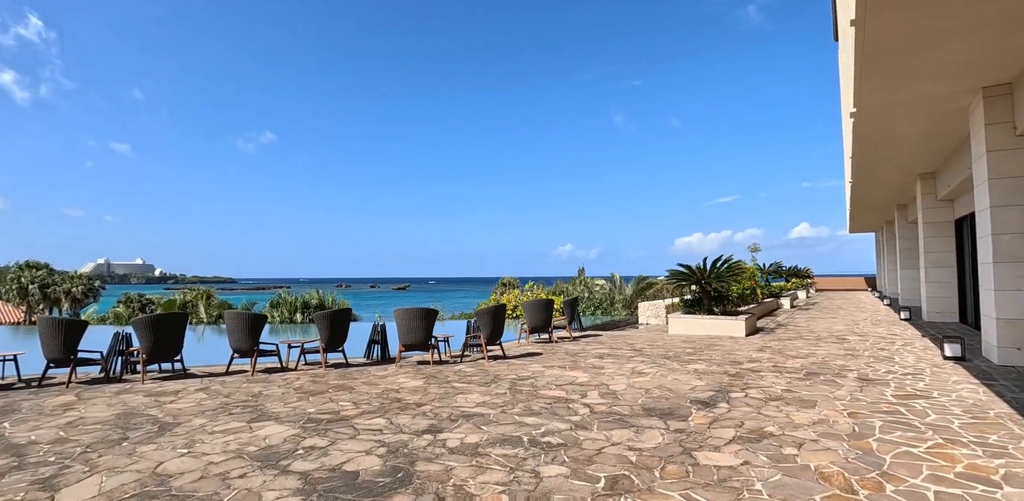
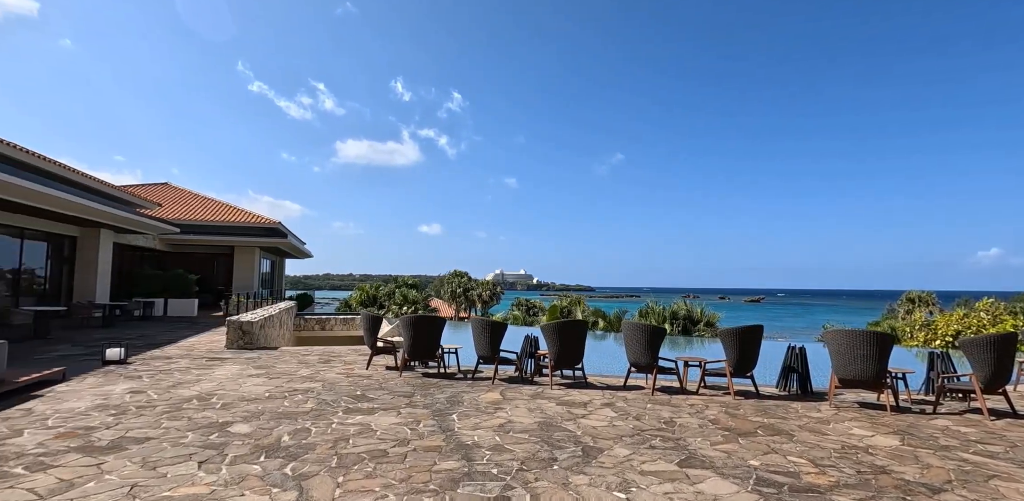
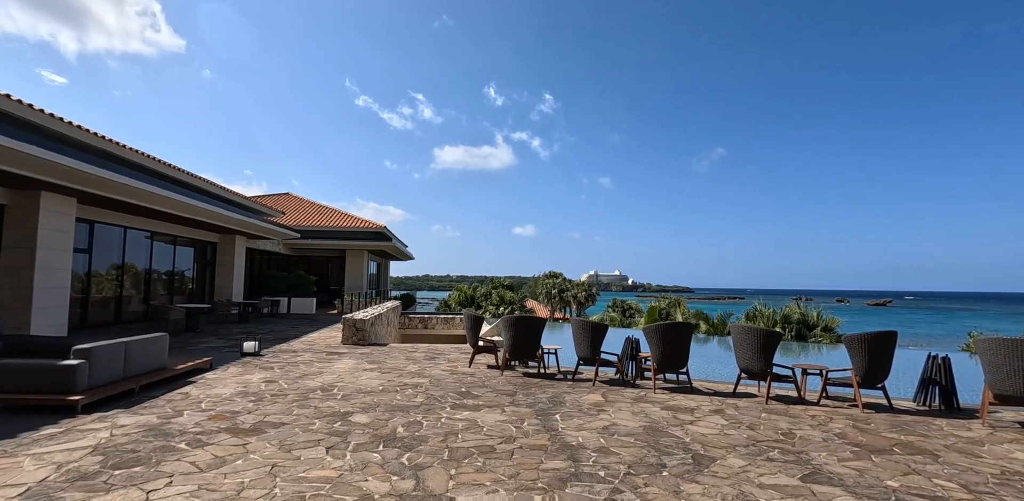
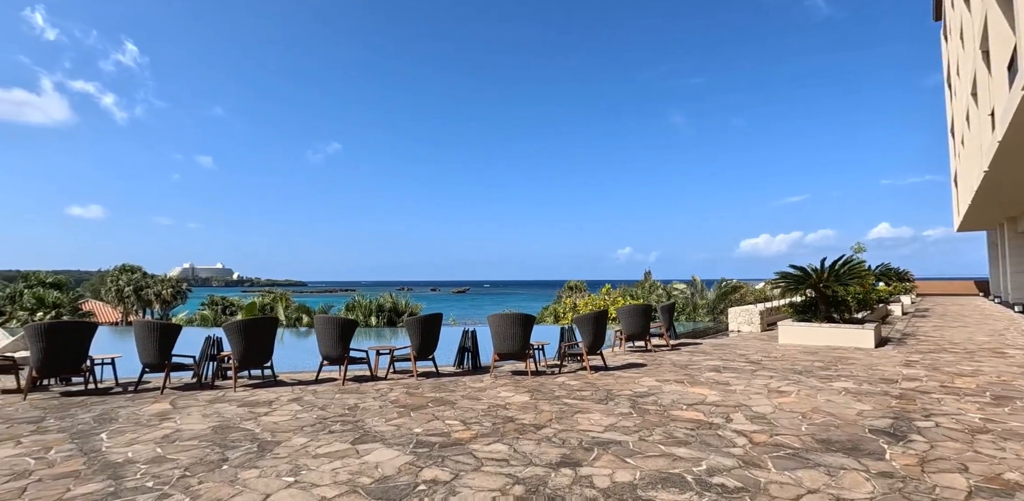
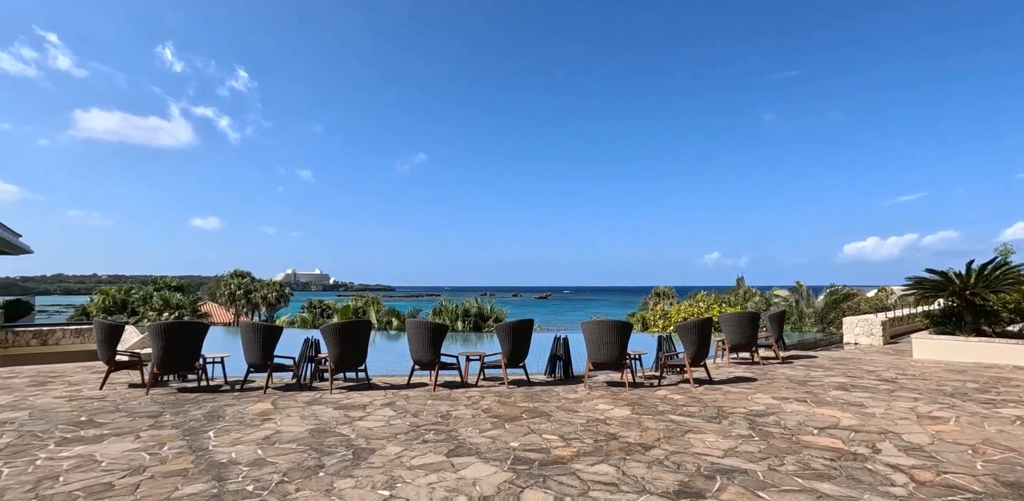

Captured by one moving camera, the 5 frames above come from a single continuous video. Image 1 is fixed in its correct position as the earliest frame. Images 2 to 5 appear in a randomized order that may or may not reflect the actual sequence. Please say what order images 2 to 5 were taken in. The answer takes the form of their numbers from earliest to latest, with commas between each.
4, 5, 2, 3
